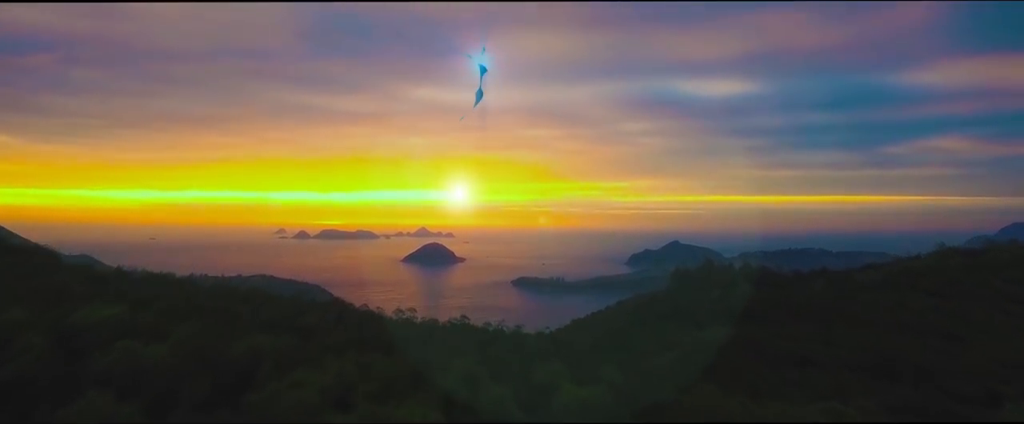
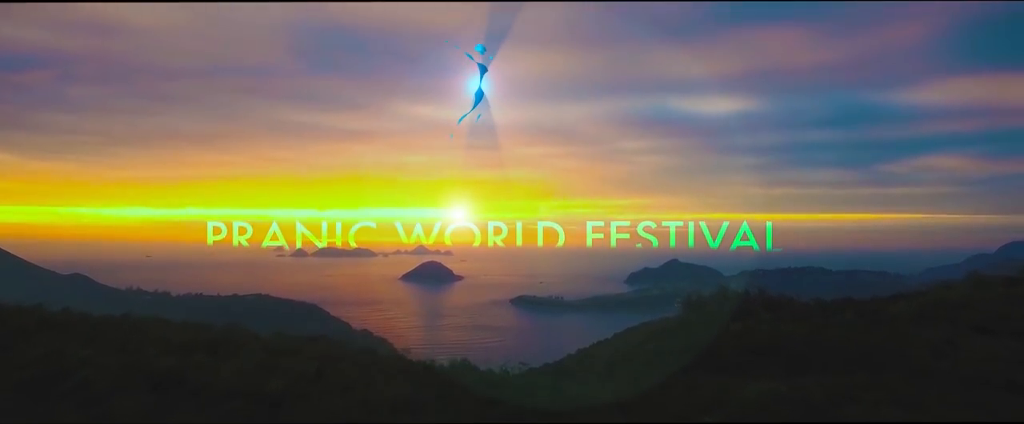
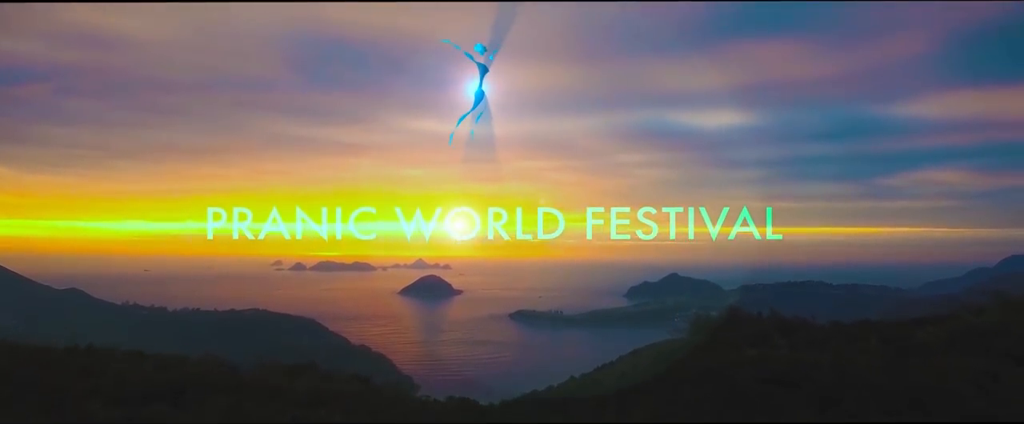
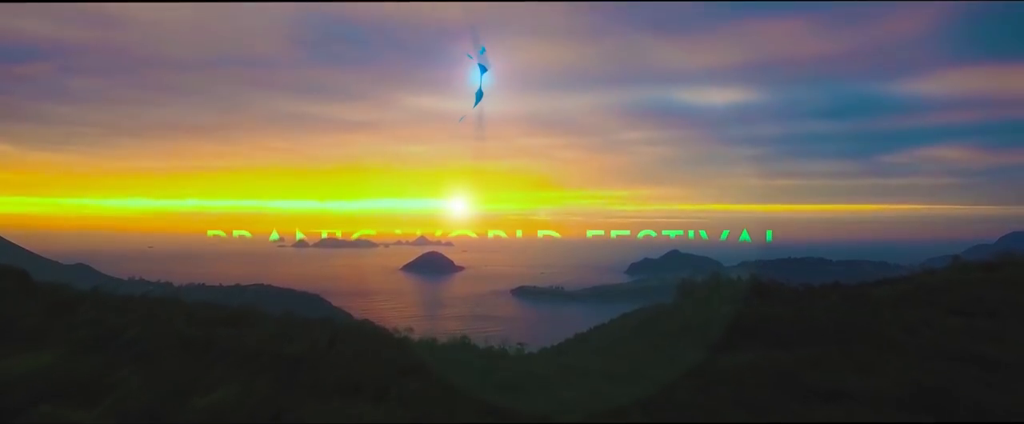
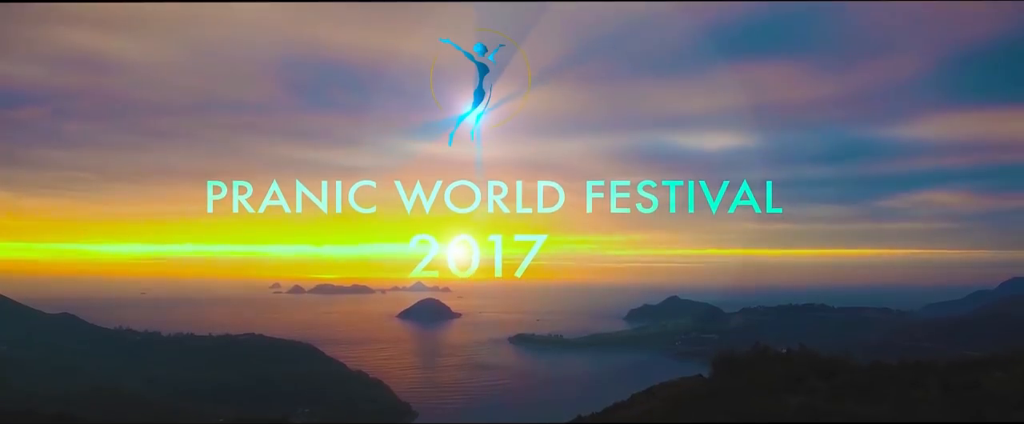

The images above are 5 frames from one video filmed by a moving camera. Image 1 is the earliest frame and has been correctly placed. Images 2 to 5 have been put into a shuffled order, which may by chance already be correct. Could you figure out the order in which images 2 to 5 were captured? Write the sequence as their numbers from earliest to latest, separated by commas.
4, 2, 3, 5
